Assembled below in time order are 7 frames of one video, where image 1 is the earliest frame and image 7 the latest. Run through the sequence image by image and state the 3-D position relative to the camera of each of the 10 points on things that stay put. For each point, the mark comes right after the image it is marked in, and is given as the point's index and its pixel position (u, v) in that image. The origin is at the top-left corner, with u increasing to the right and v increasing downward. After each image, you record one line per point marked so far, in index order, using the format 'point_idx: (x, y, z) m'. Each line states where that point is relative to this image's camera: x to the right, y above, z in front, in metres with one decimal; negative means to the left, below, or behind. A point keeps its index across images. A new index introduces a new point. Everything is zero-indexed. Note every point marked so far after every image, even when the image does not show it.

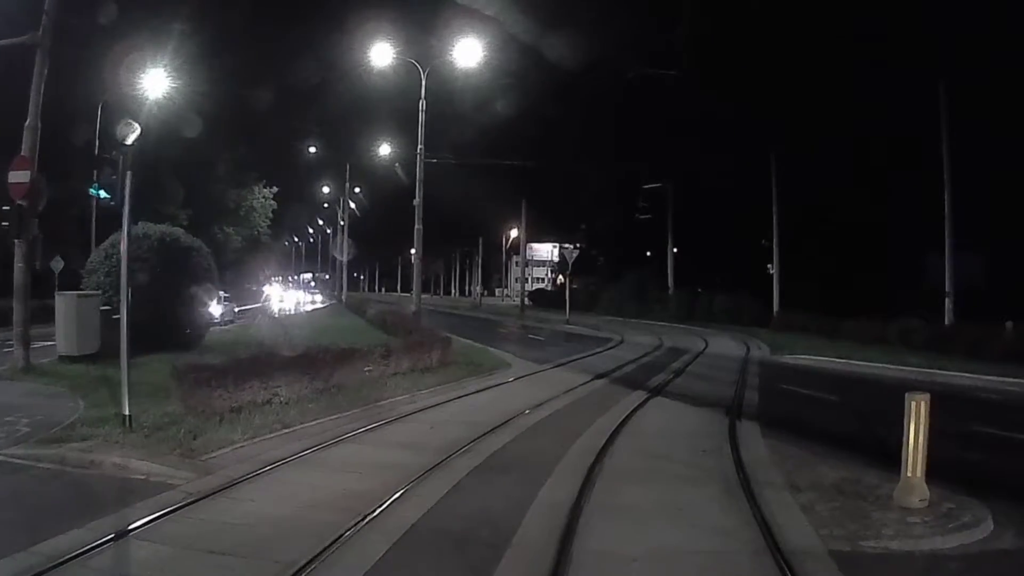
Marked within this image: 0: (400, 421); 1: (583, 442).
0: (-1.8, -2.1, +14.3) m
1: (+0.9, -2.0, +12.2) m
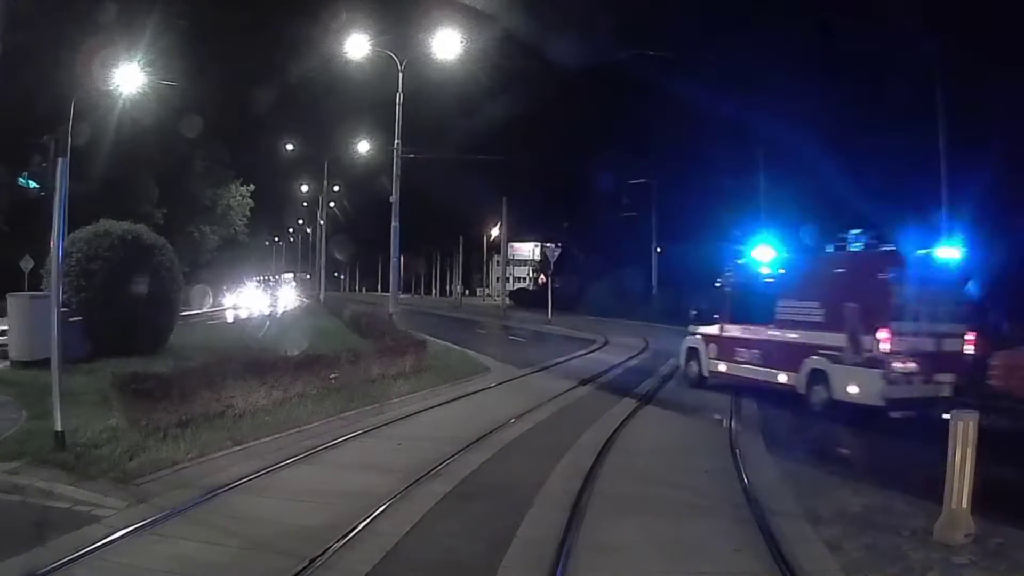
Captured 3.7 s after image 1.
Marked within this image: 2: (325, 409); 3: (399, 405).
0: (-2.1, -2.1, +12.9) m
1: (+0.6, -2.0, +10.8) m
2: (-3.0, -2.0, +15.3) m
3: (-2.0, -2.0, +16.4) m
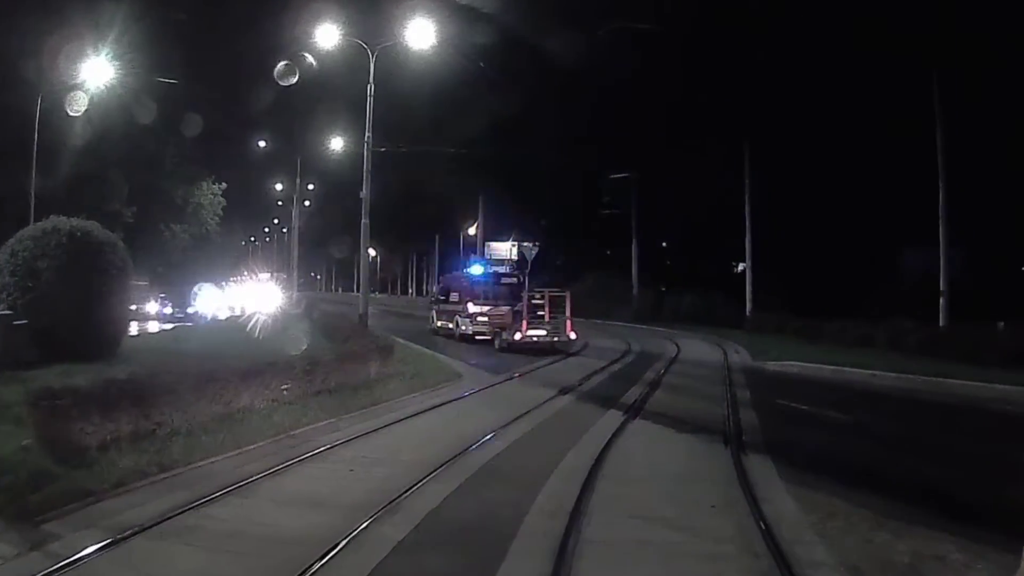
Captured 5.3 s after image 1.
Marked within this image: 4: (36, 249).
0: (-2.4, -2.1, +11.2) m
1: (+0.4, -2.0, +9.2) m
2: (-3.4, -2.0, +13.6) m
3: (-2.4, -2.0, +14.7) m
4: (-9.9, +0.8, +19.4) m
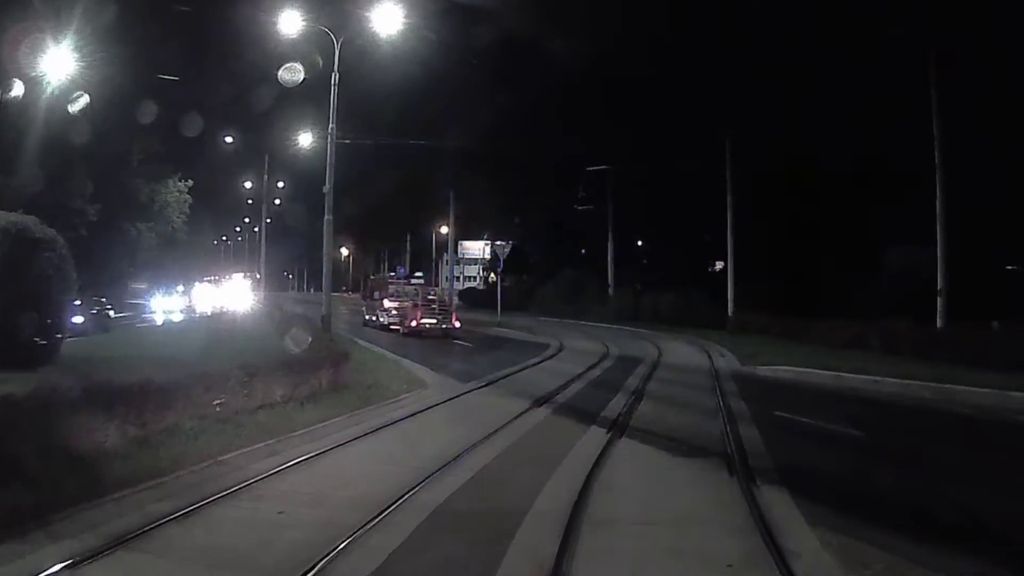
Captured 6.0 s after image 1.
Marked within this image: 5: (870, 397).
0: (-2.7, -2.1, +9.3) m
1: (+0.1, -2.0, +7.4) m
2: (-3.8, -2.0, +11.6) m
3: (-2.9, -2.0, +12.8) m
4: (-10.4, +0.8, +17.3) m
5: (+6.6, -2.0, +17.5) m
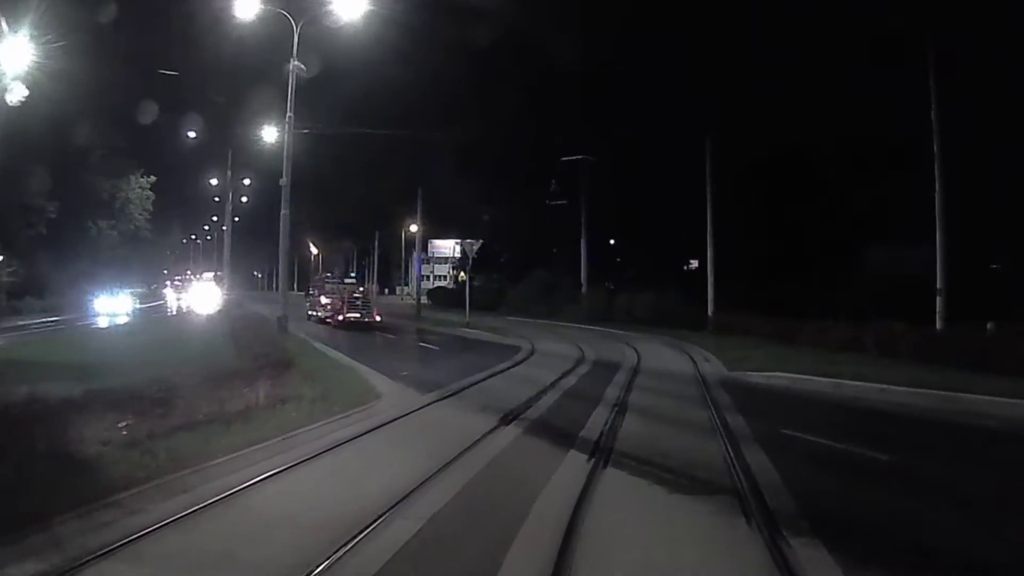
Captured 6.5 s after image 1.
0: (-3.0, -2.0, +7.2) m
1: (-0.2, -2.0, +5.4) m
2: (-4.2, -1.9, +9.5) m
3: (-3.3, -2.0, +10.7) m
4: (-11.0, +0.8, +15.0) m
5: (+6.1, -2.0, +15.7) m
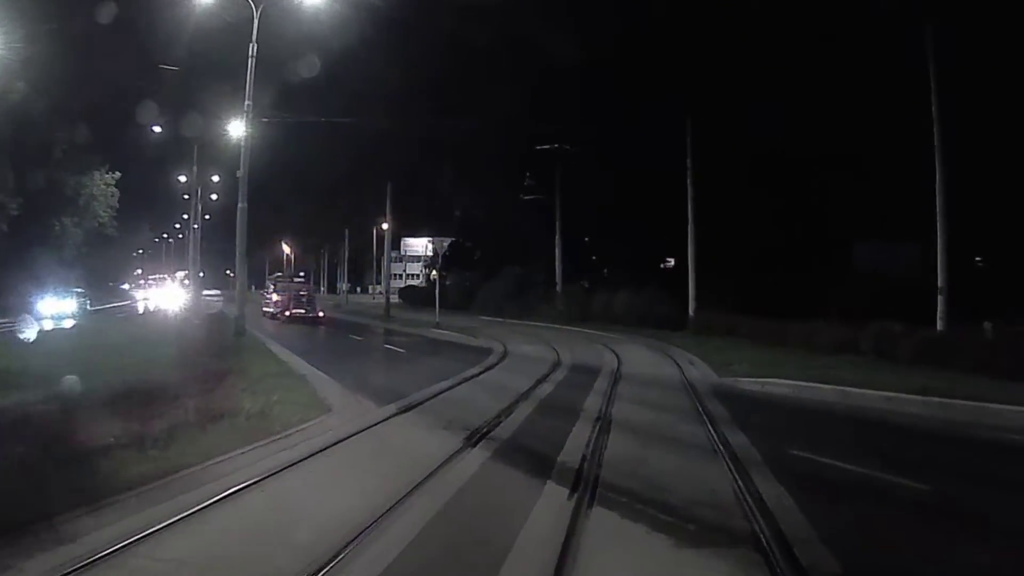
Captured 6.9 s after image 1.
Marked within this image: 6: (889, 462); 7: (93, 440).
0: (-3.3, -2.0, +5.3) m
1: (-0.3, -2.0, +3.6) m
2: (-4.5, -1.9, +7.6) m
3: (-3.6, -2.0, +8.8) m
4: (-11.4, +0.8, +12.9) m
5: (+5.6, -2.0, +14.1) m
6: (+4.3, -2.0, +11.1) m
7: (-4.6, -1.6, +10.6) m
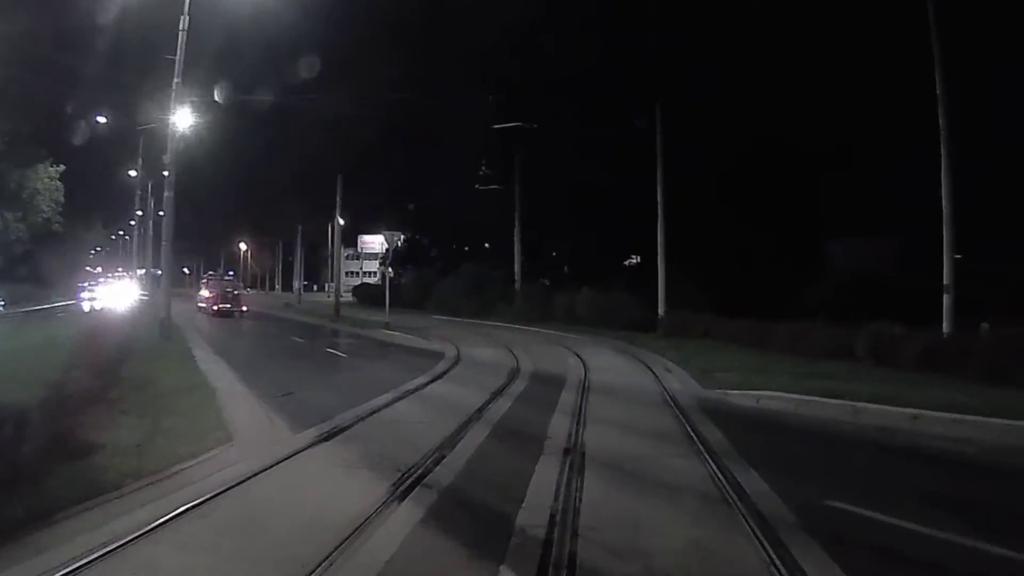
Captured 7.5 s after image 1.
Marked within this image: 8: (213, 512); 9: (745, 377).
0: (-3.5, -2.0, +2.4) m
1: (-0.5, -2.0, +0.8) m
2: (-4.8, -1.9, +4.6) m
3: (-4.0, -2.0, +5.9) m
4: (-12.0, +0.9, +9.6) m
5: (+5.0, -1.9, +11.5) m
6: (+3.8, -2.0, +8.4) m
7: (-5.1, -1.5, +7.6) m
8: (-2.6, -1.9, +8.2) m
9: (+4.5, -1.7, +18.0) m
